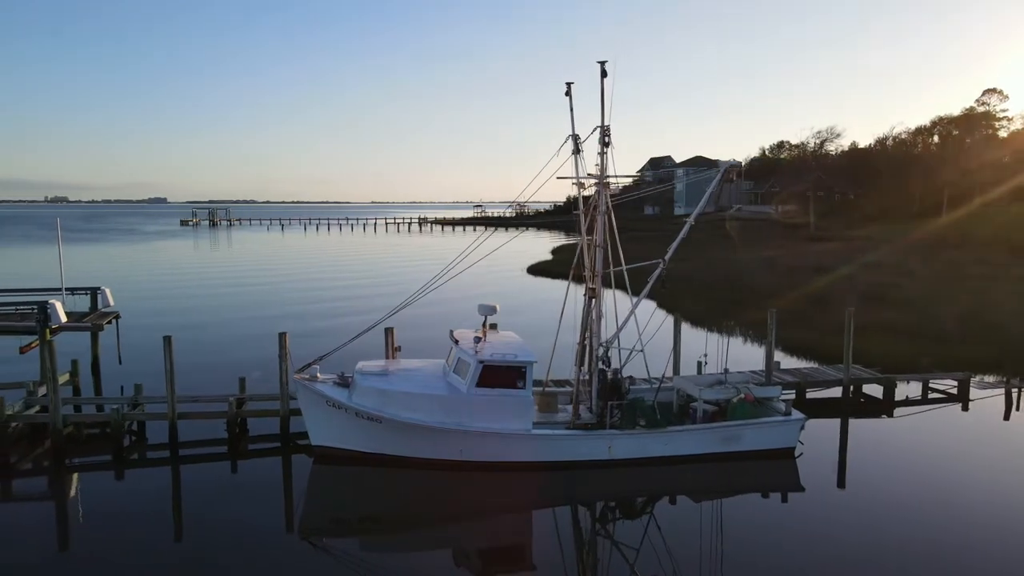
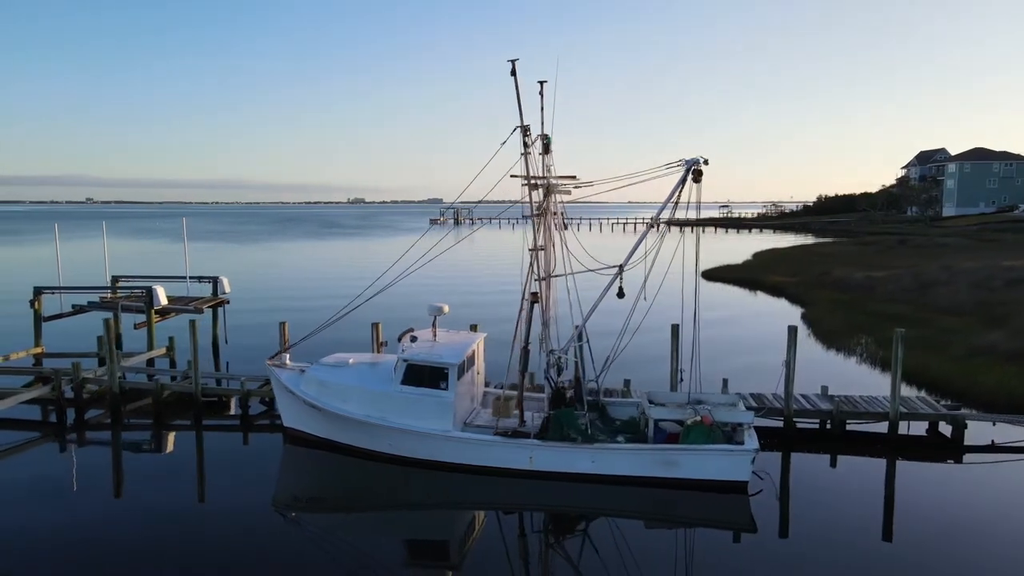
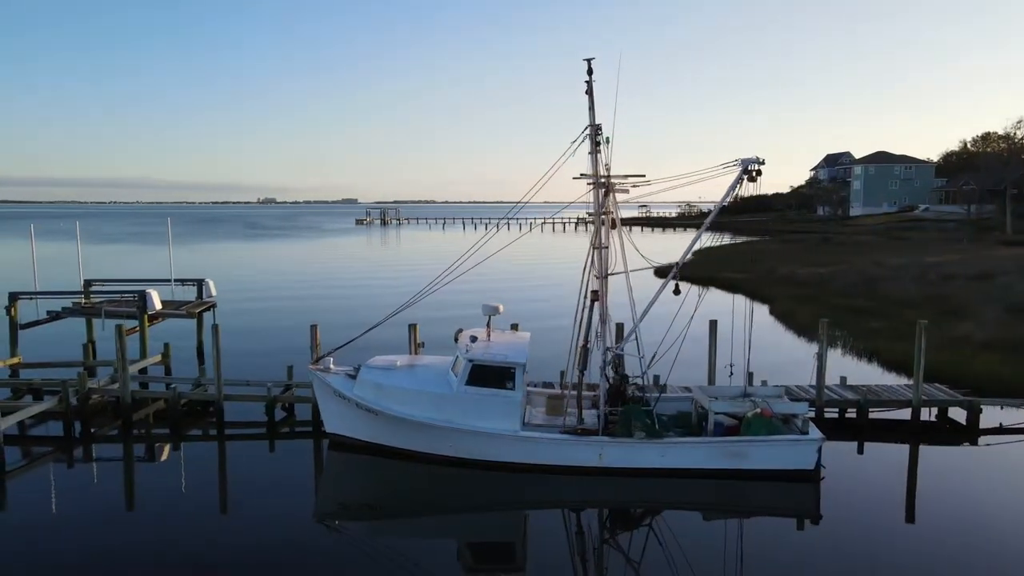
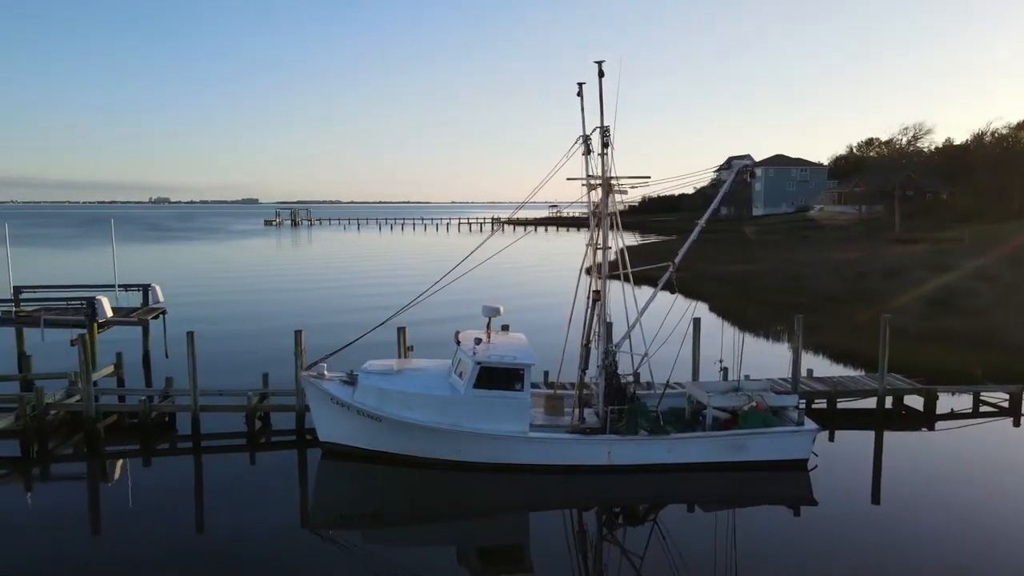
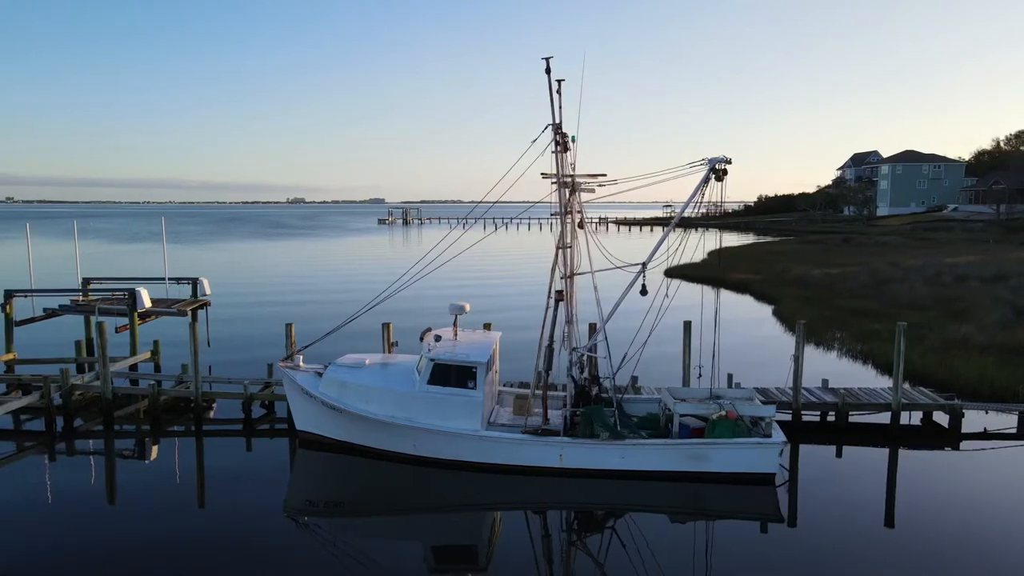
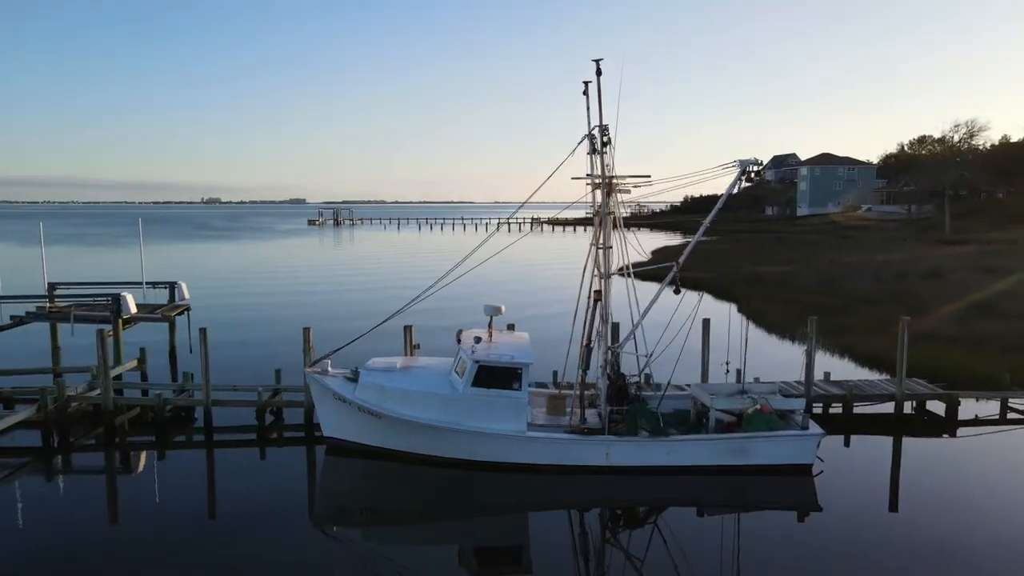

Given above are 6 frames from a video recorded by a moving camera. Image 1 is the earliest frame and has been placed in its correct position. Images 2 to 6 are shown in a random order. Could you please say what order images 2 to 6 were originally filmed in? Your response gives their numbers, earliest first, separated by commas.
4, 6, 3, 5, 2
